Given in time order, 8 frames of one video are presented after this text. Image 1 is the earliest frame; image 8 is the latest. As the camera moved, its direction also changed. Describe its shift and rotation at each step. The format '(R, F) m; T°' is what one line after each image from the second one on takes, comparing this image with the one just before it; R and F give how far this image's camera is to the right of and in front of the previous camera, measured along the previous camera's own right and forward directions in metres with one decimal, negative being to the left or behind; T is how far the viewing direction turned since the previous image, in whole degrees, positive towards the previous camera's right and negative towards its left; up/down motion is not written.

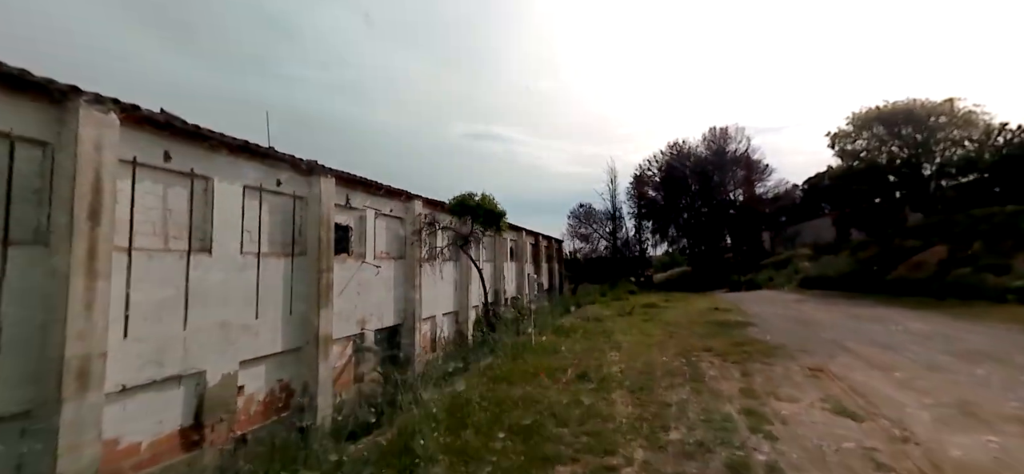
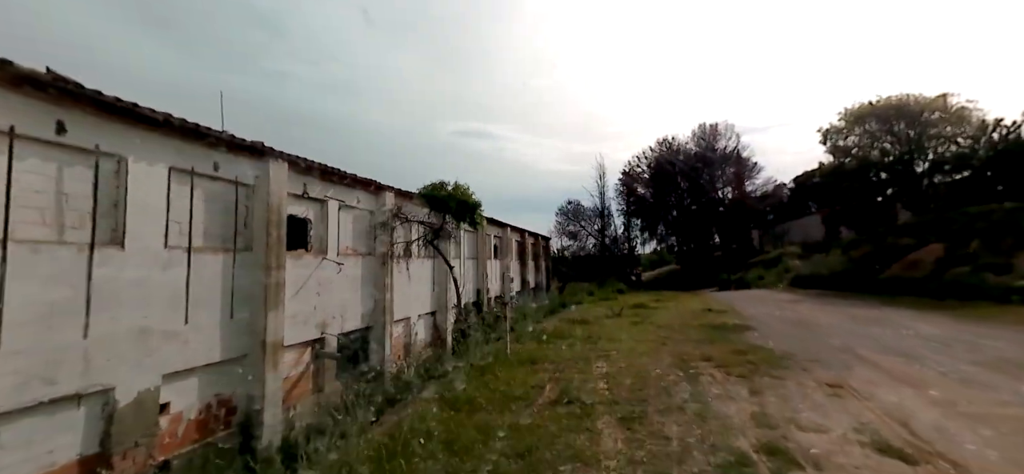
(+0.2, +0.9) m; +1°
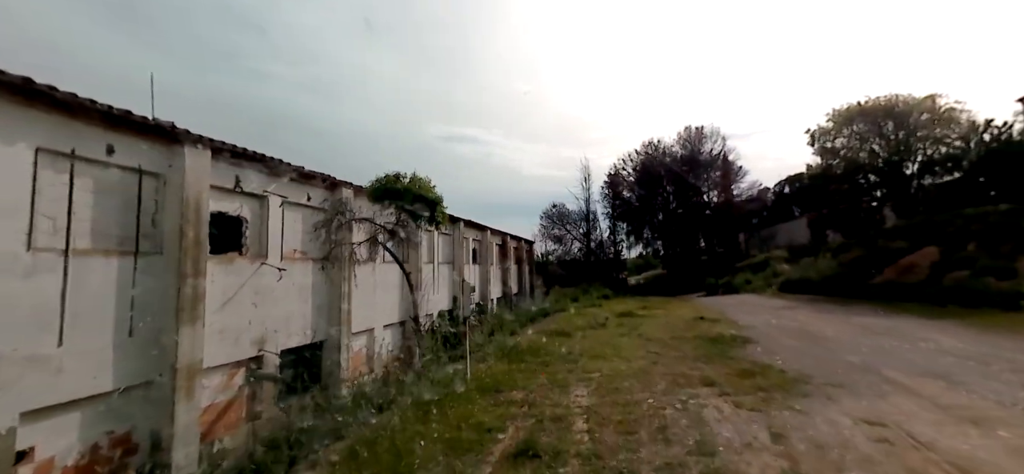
(+0.3, +1.1) m; +2°
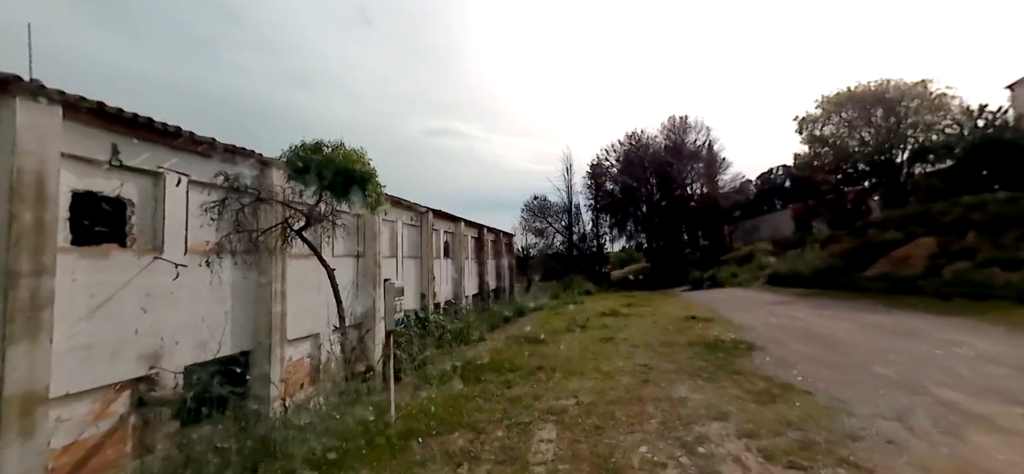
(+0.4, +1.4) m; +2°
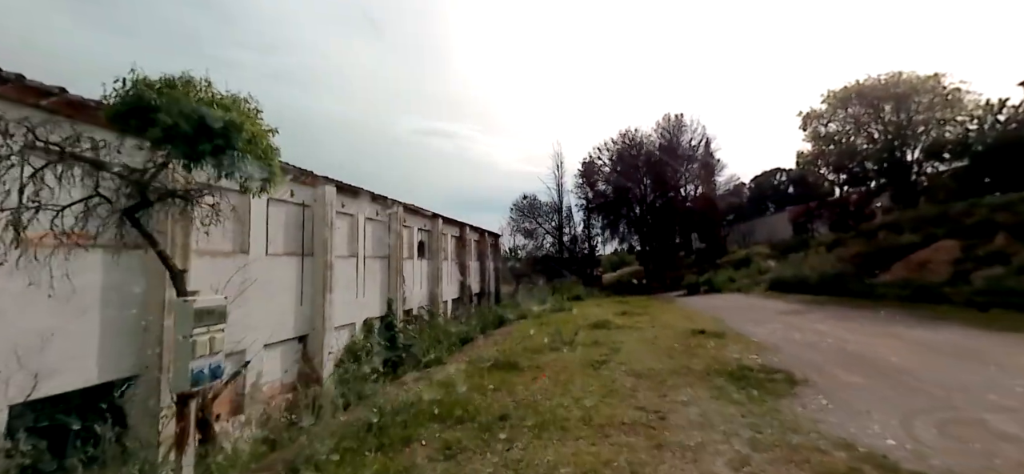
(+0.4, +1.7) m; +1°
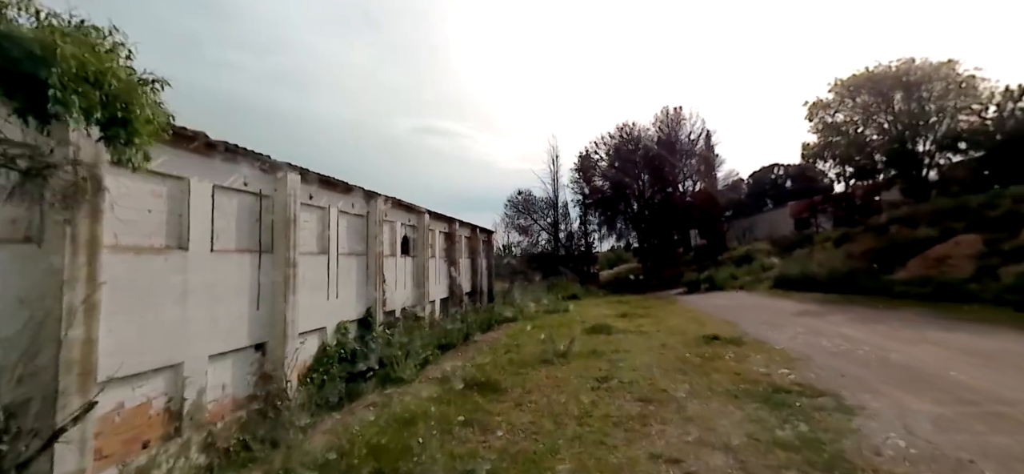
(+0.2, +1.1) m; 0°
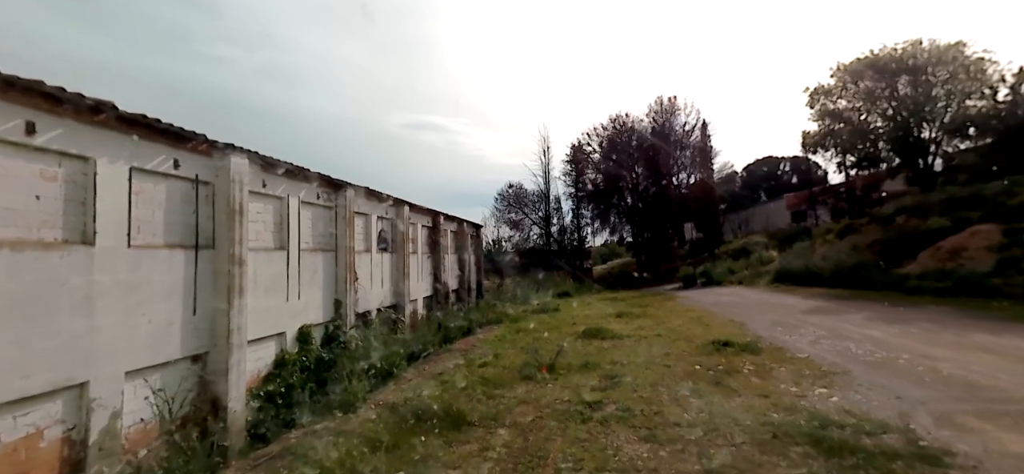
(+0.2, +1.1) m; +1°
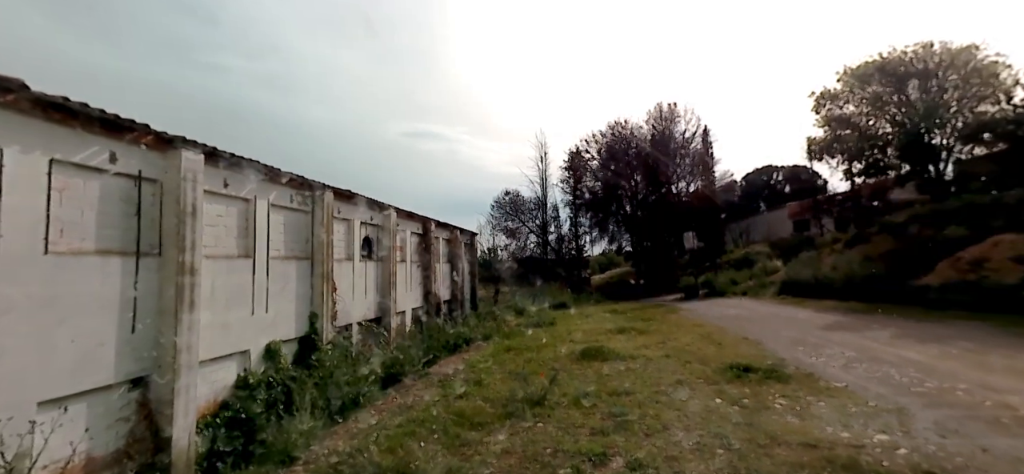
(+0.1, +0.8) m; 0°
